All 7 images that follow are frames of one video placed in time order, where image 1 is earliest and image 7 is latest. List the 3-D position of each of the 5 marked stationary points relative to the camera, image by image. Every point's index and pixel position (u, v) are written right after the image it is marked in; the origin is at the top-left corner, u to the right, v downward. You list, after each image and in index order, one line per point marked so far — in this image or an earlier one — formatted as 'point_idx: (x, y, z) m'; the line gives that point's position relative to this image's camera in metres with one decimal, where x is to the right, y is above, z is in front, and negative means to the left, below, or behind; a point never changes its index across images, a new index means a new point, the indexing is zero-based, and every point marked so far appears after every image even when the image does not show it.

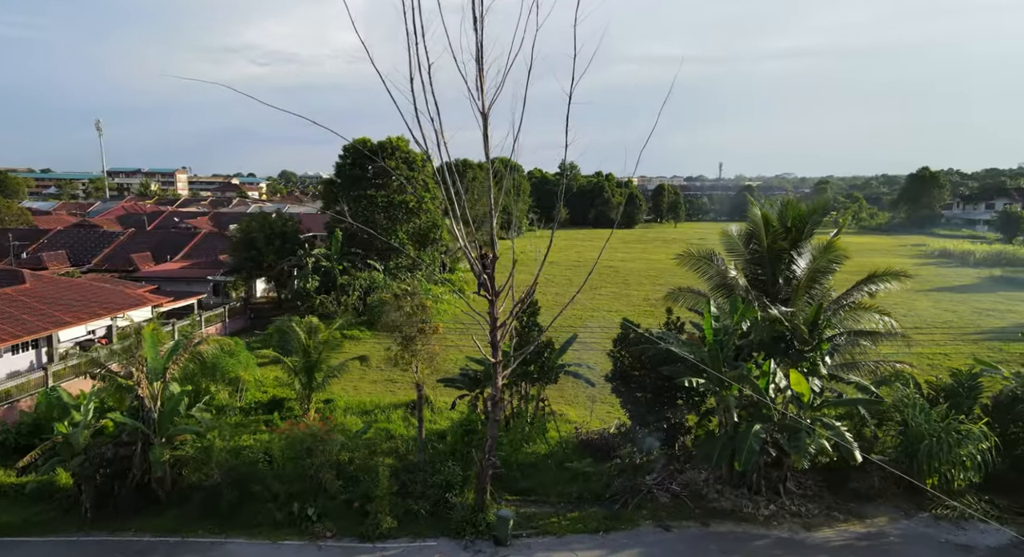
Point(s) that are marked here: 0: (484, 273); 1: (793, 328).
0: (-0.3, +0.1, +7.1) m
1: (+3.5, -0.6, +8.3) m
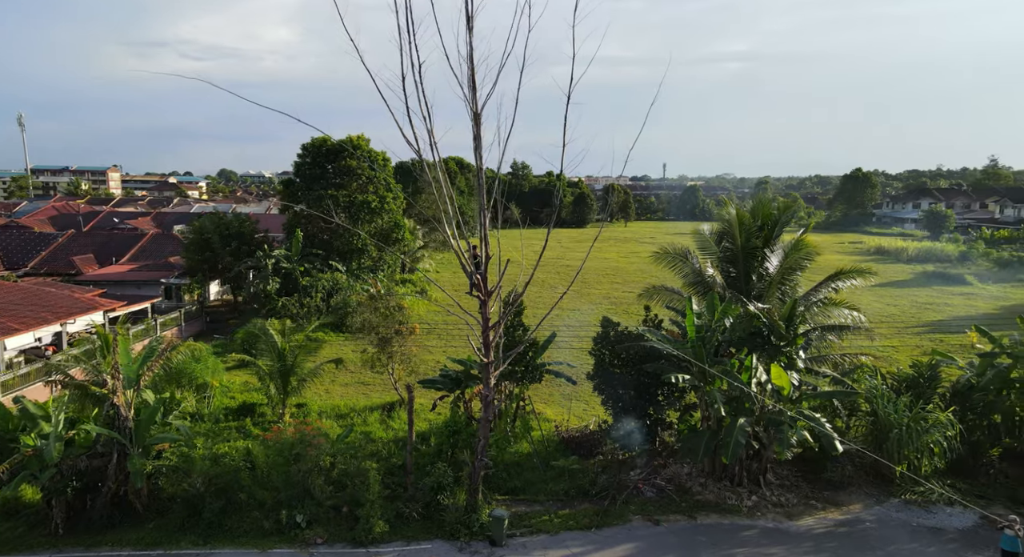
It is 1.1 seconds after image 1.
0: (-0.4, 0.0, +7.1) m
1: (+3.3, -0.6, +8.6) m
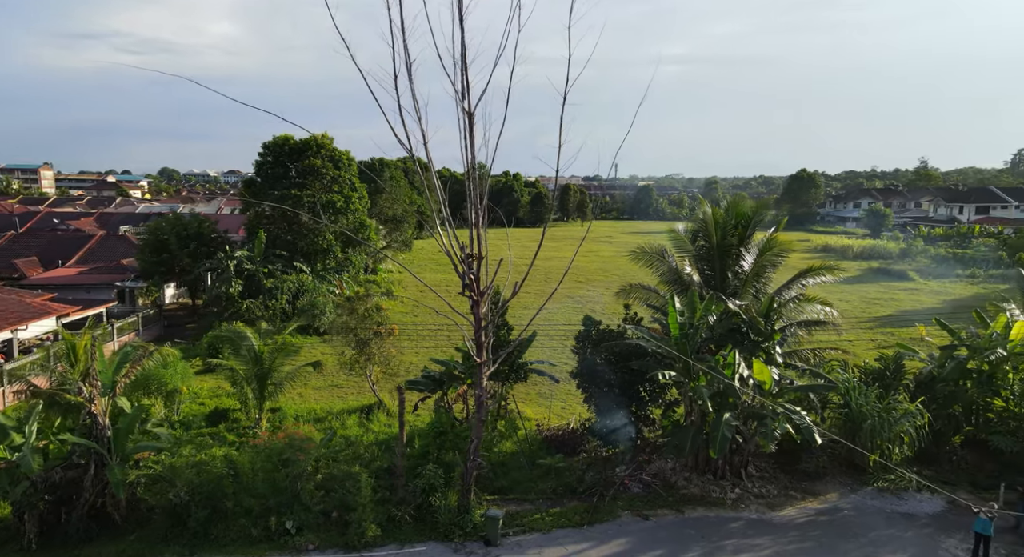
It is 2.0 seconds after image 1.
0: (-0.4, 0.0, +7.1) m
1: (+3.1, -0.5, +8.8) m
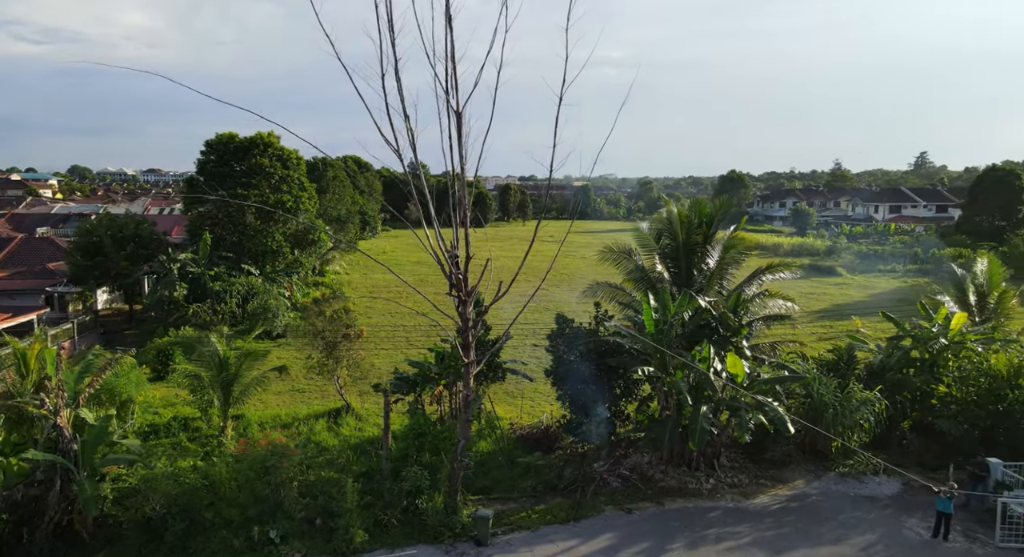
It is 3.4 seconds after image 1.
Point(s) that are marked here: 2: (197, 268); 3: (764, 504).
0: (-0.6, 0.0, +7.0) m
1: (+2.8, -0.5, +9.1) m
2: (-8.8, +0.3, +18.5) m
3: (+3.1, -2.8, +8.3) m
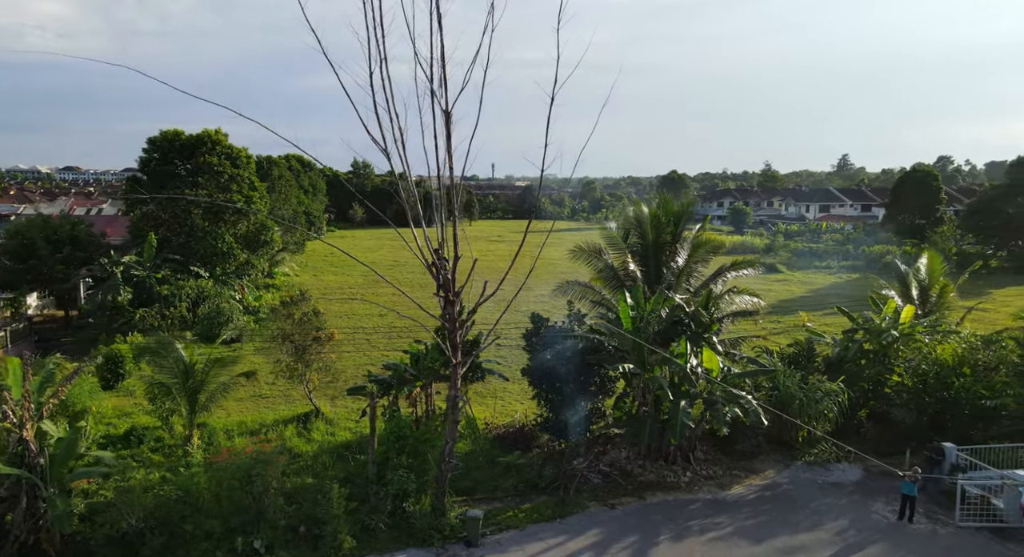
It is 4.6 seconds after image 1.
0: (-0.7, 0.0, +7.0) m
1: (+2.5, -0.5, +9.3) m
2: (-9.9, +0.2, +17.8) m
3: (+2.9, -2.8, +8.5) m
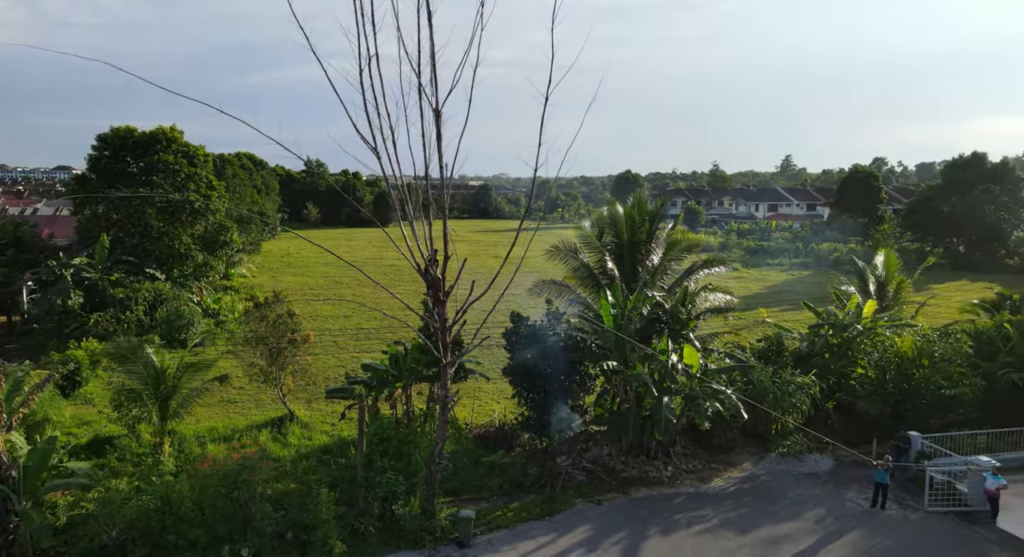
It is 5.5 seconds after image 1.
0: (-0.8, +0.1, +6.9) m
1: (+2.3, -0.4, +9.5) m
2: (-10.7, +0.1, +17.0) m
3: (+2.7, -2.7, +8.7) m
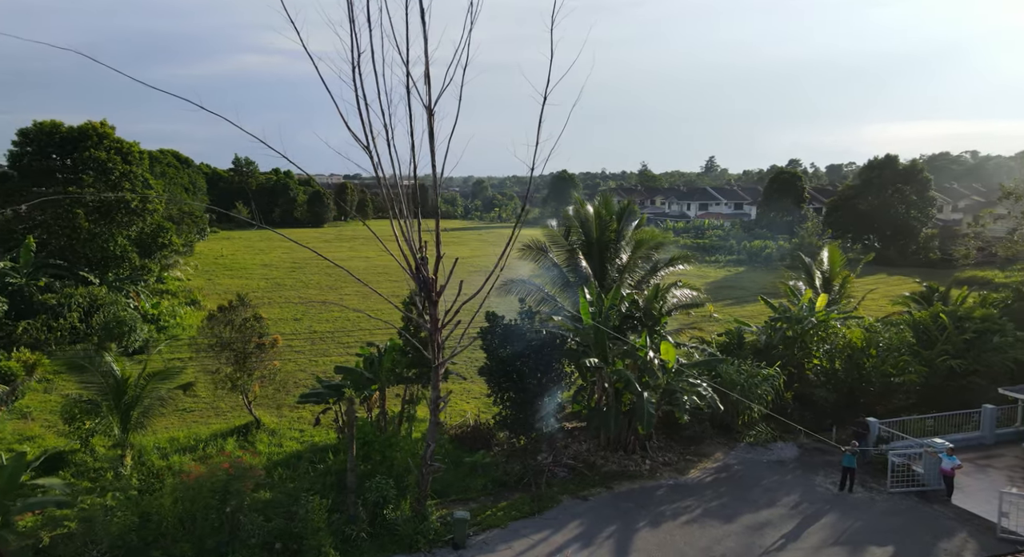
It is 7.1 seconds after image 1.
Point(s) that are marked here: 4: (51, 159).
0: (-0.9, +0.1, +6.8) m
1: (+1.9, -0.4, +9.7) m
2: (-11.7, 0.0, +15.9) m
3: (+2.5, -2.7, +9.0) m
4: (-12.4, +3.2, +18.1) m
